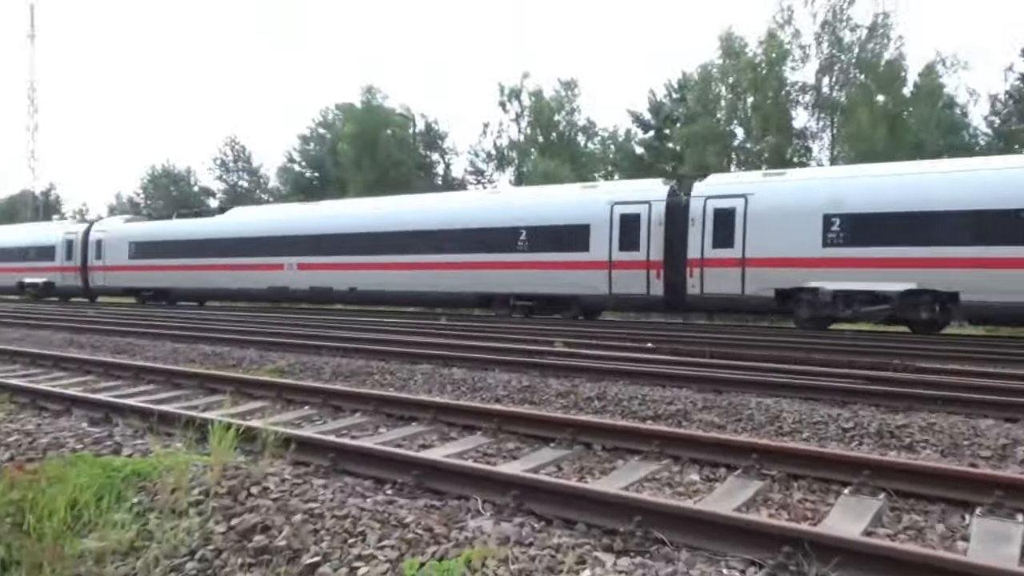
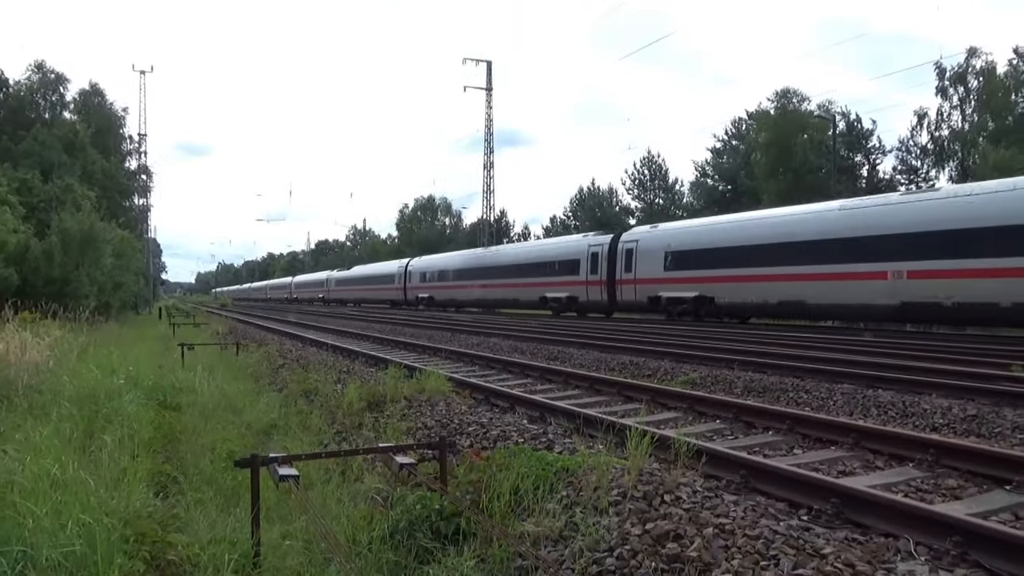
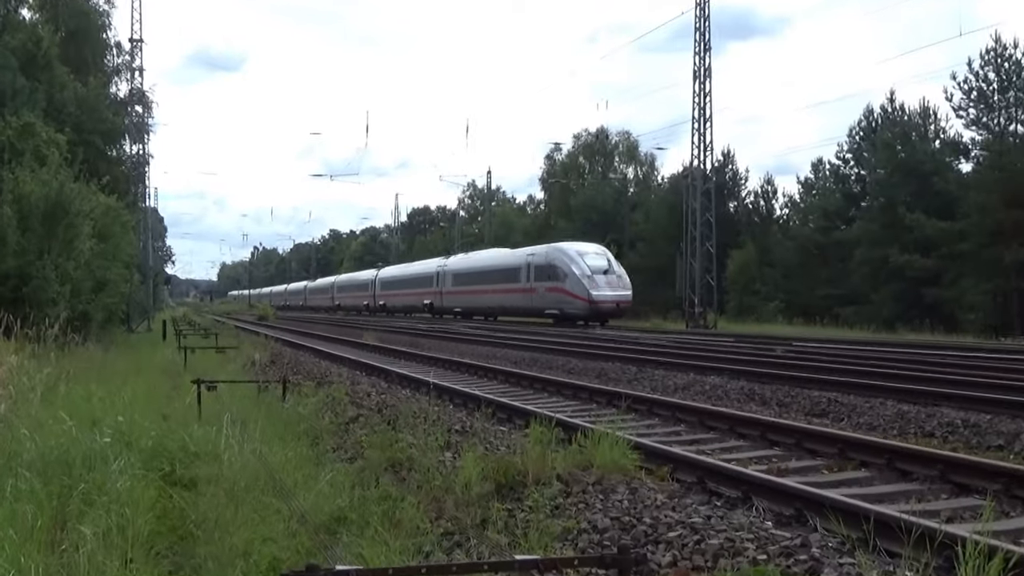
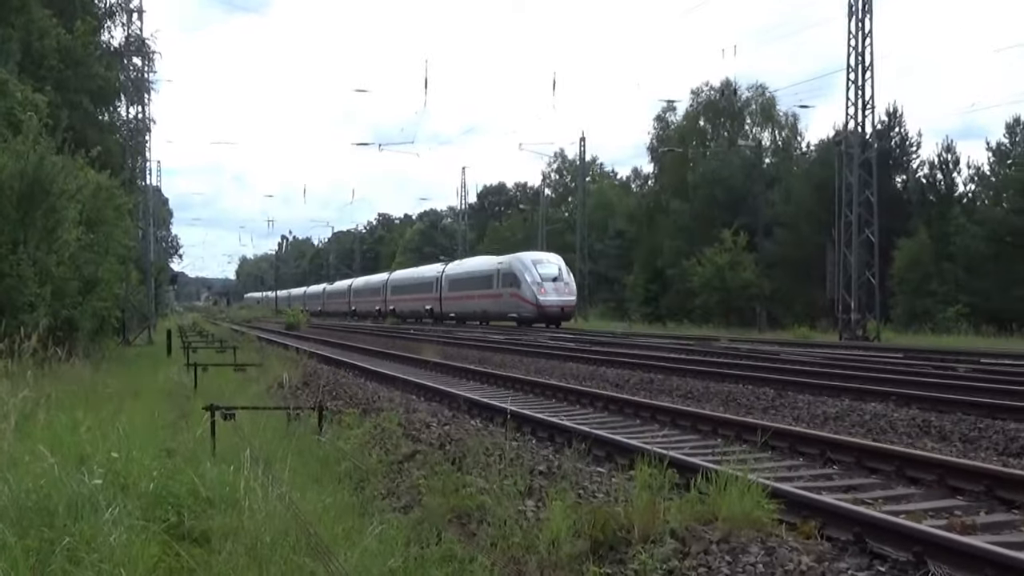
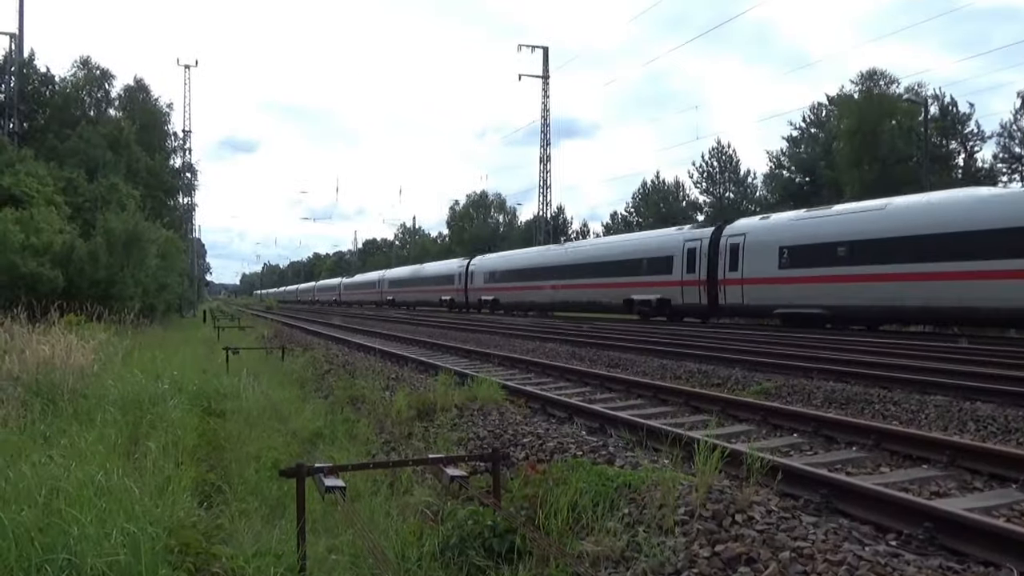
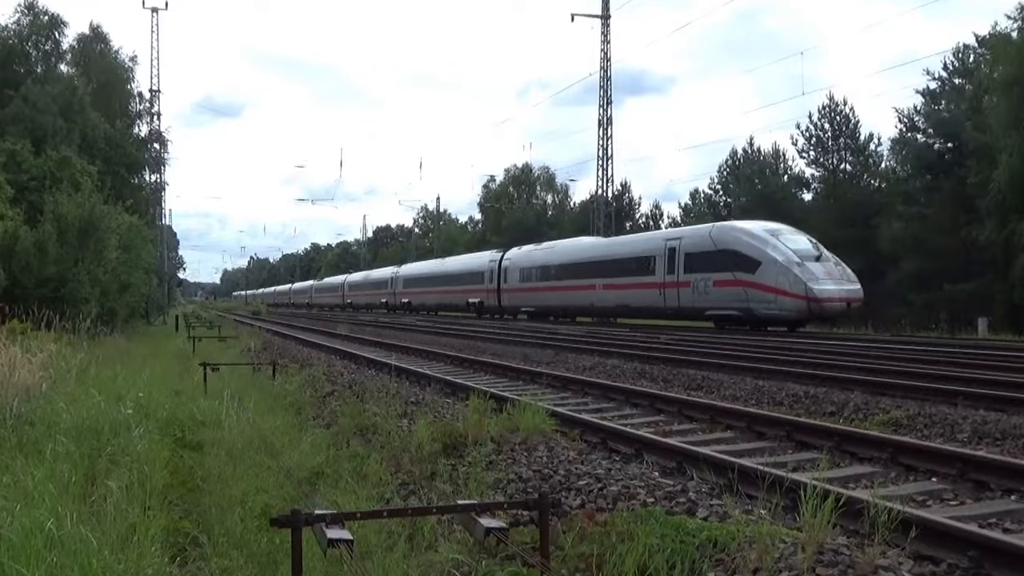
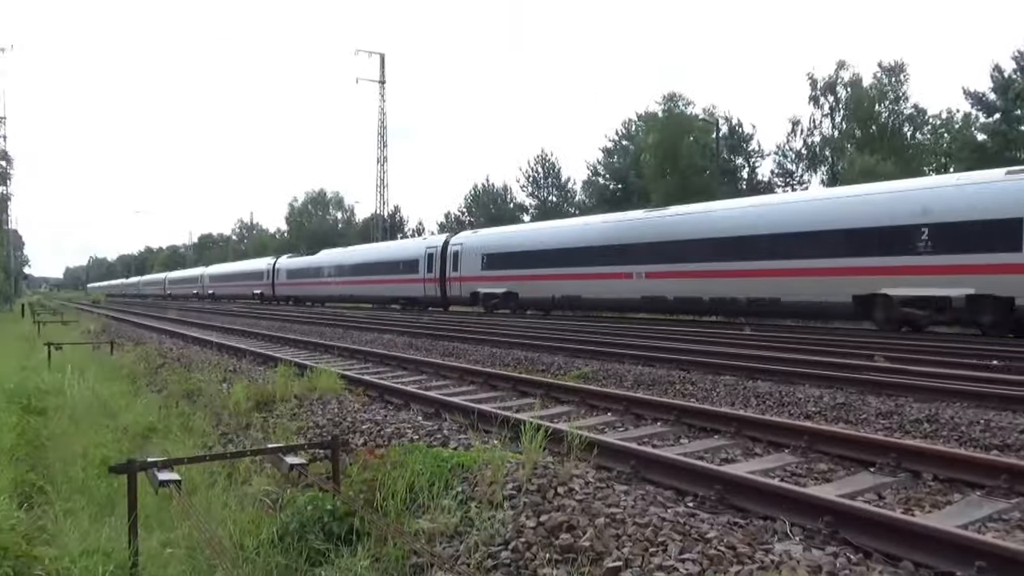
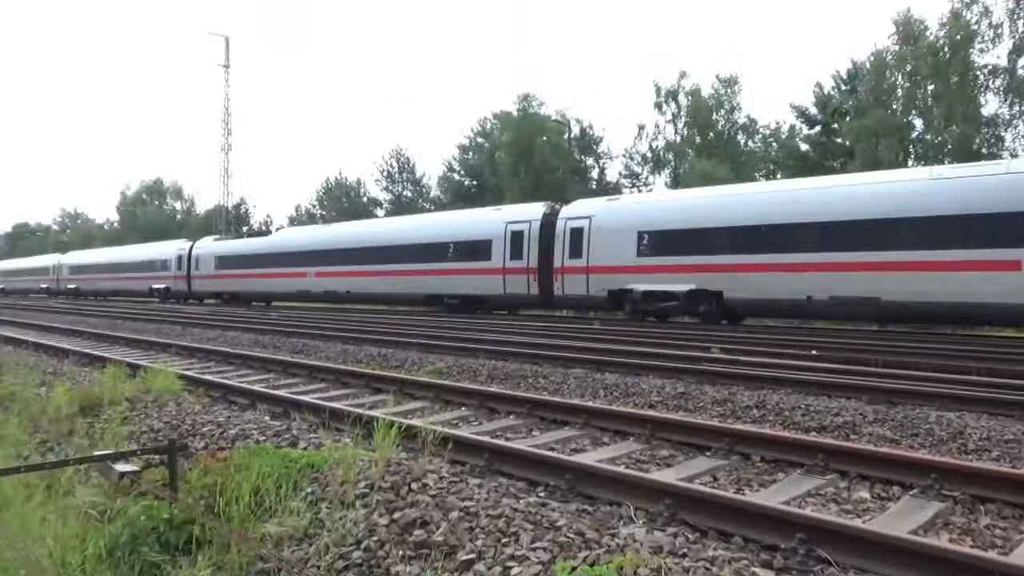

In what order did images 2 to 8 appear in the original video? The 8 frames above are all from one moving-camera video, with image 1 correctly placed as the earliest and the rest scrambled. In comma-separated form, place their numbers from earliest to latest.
8, 7, 2, 5, 6, 3, 4
